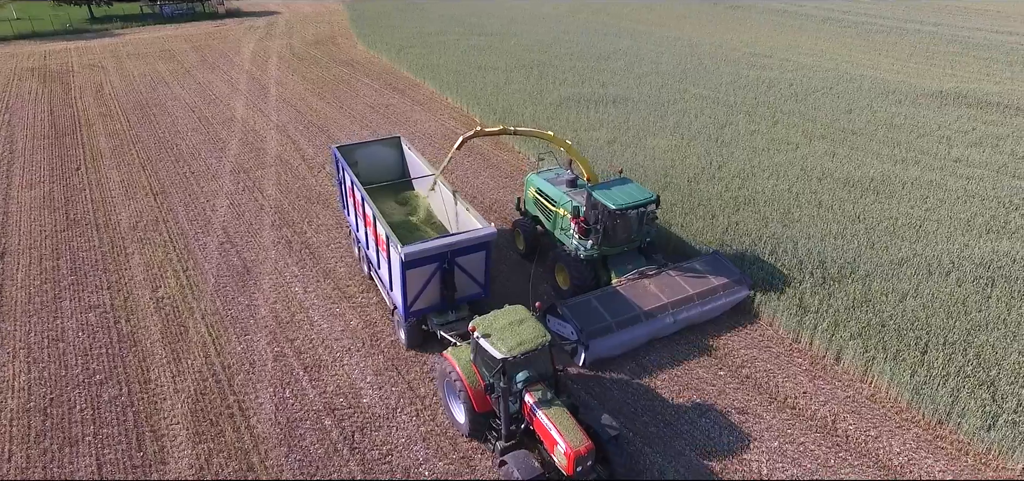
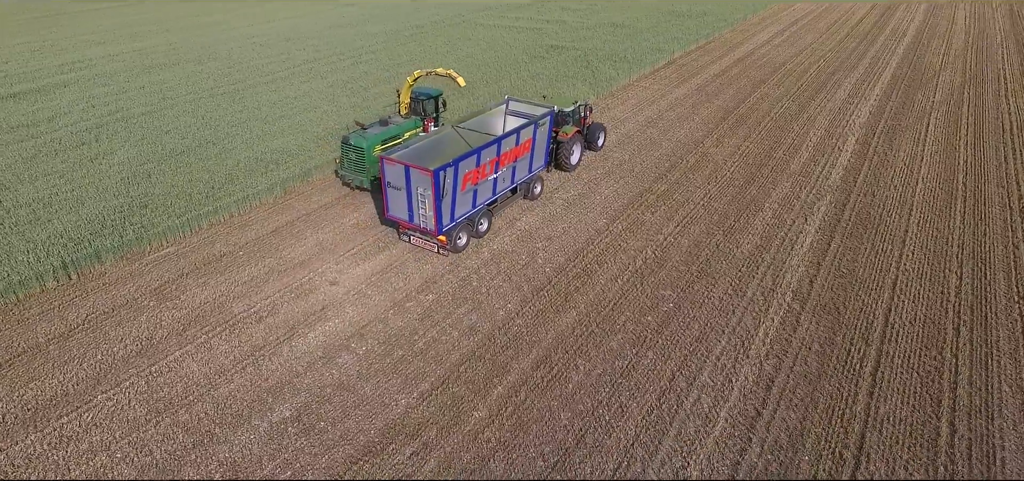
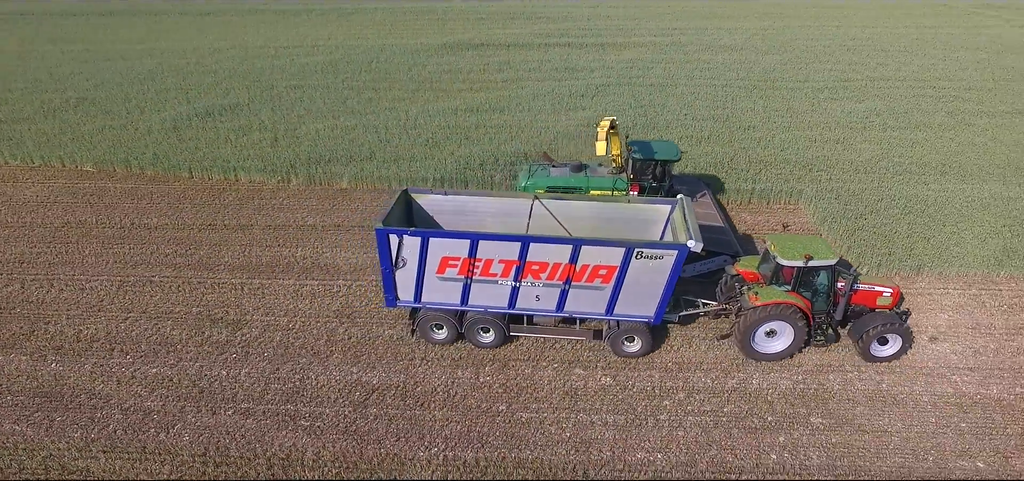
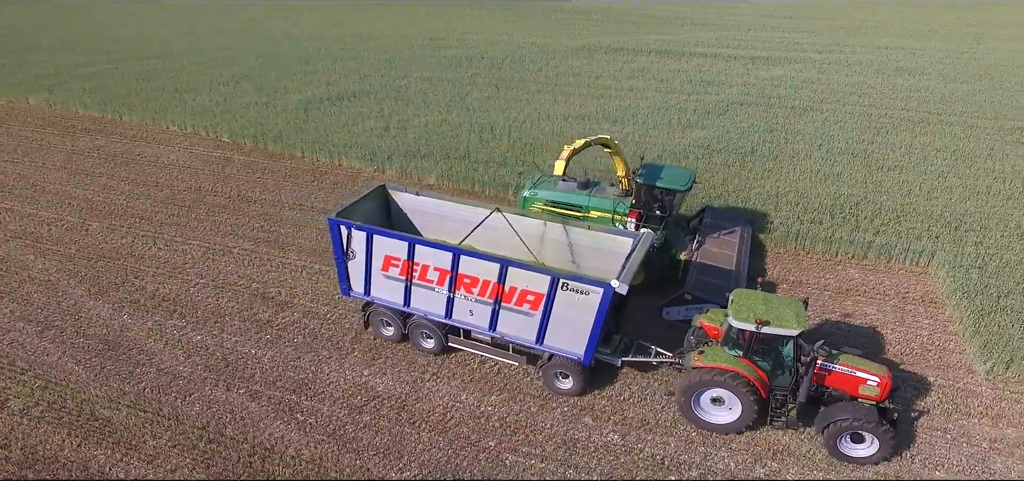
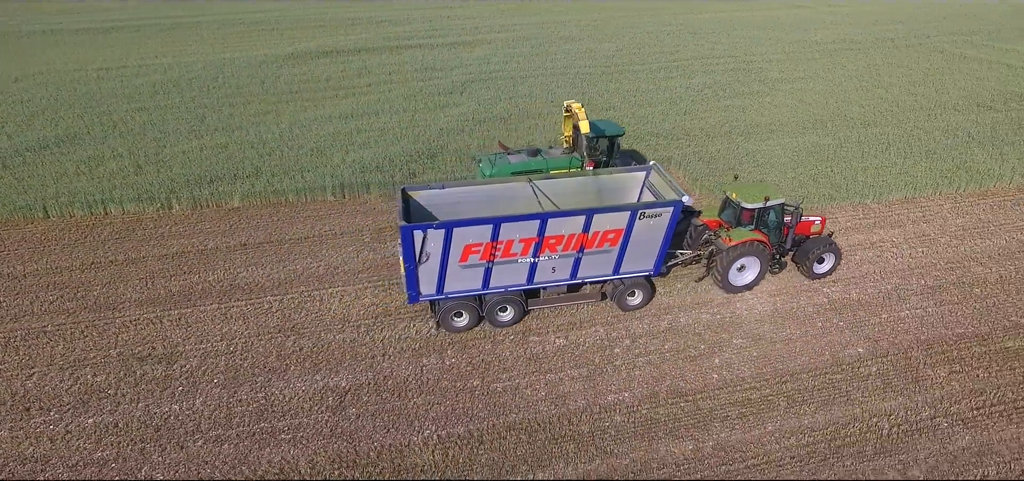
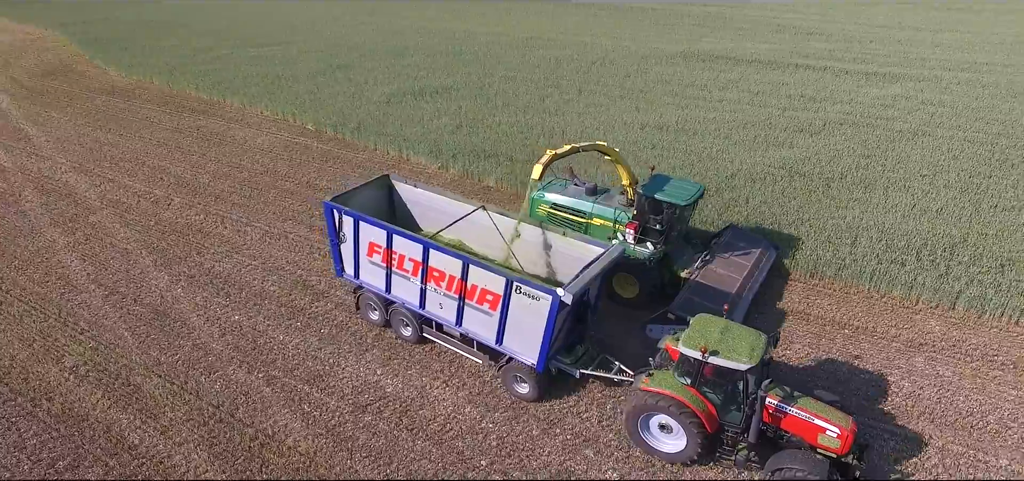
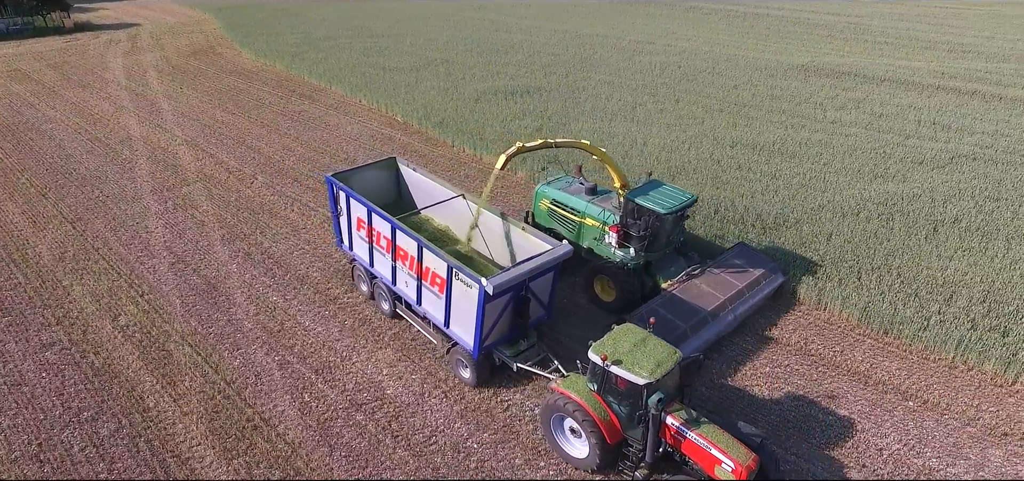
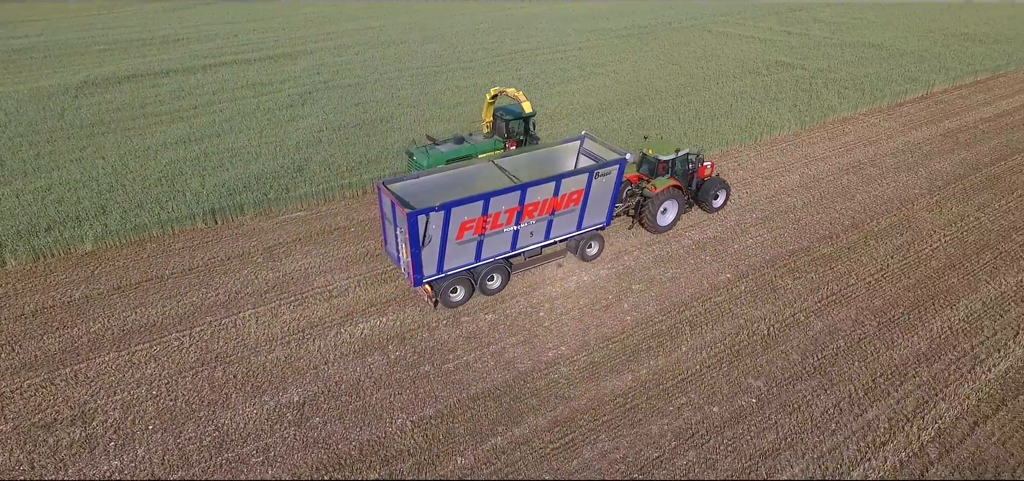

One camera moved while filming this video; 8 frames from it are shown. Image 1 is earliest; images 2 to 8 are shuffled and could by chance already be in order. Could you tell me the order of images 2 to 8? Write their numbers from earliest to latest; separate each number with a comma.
7, 6, 4, 3, 5, 8, 2
